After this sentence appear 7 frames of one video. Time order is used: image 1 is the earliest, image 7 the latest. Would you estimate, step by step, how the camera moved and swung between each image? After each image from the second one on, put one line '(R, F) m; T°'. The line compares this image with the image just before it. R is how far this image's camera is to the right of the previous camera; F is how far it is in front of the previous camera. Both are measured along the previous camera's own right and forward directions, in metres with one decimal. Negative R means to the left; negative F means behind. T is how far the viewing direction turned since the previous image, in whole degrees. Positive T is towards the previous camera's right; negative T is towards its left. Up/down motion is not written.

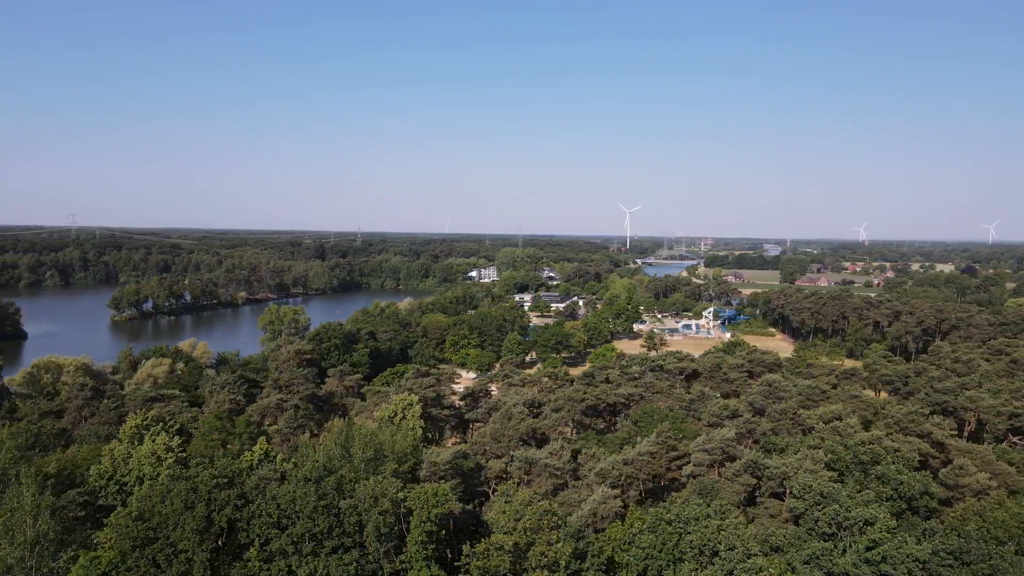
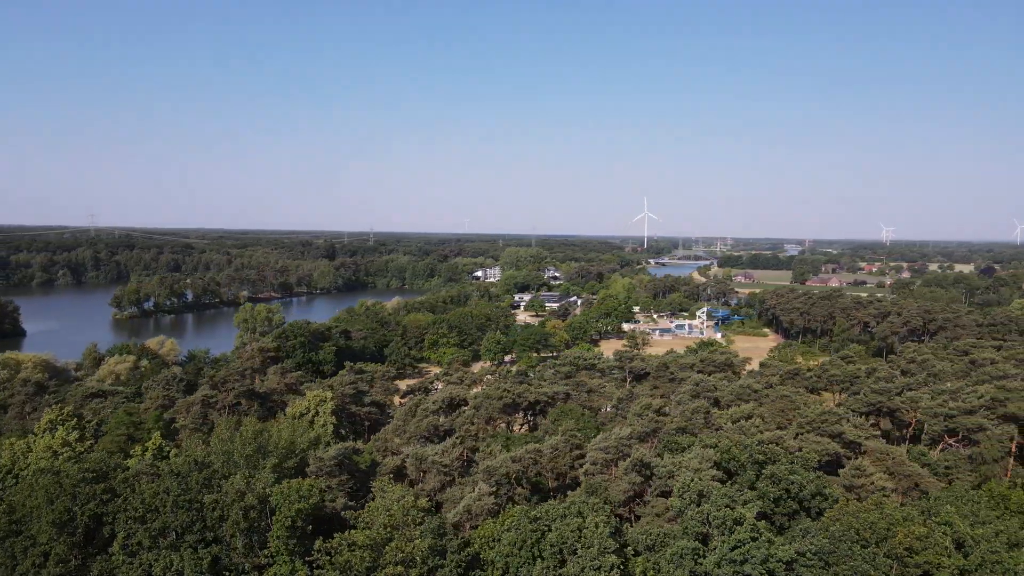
(+2.0, +0.1) m; -1°
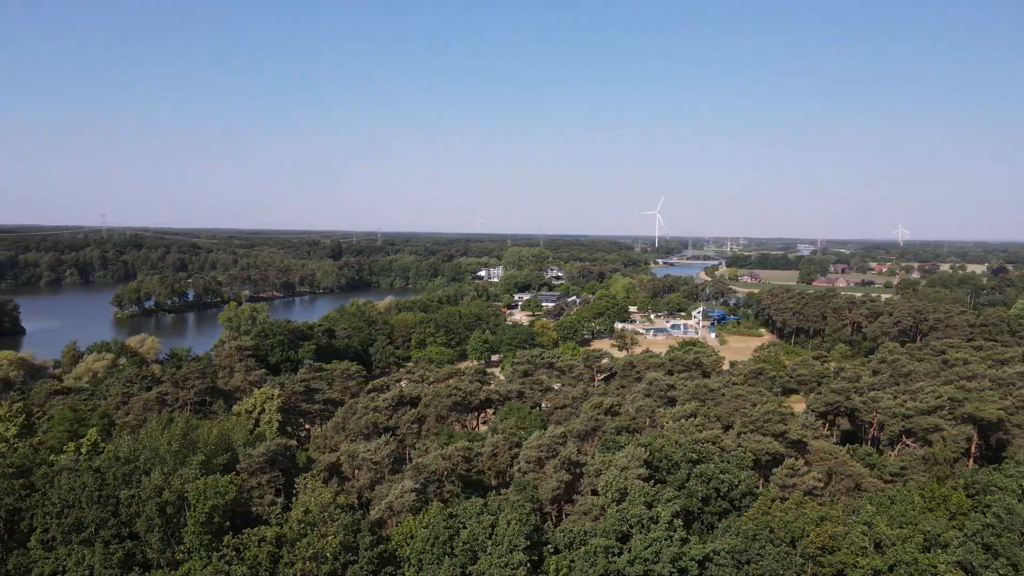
(+1.2, 0.0) m; -1°
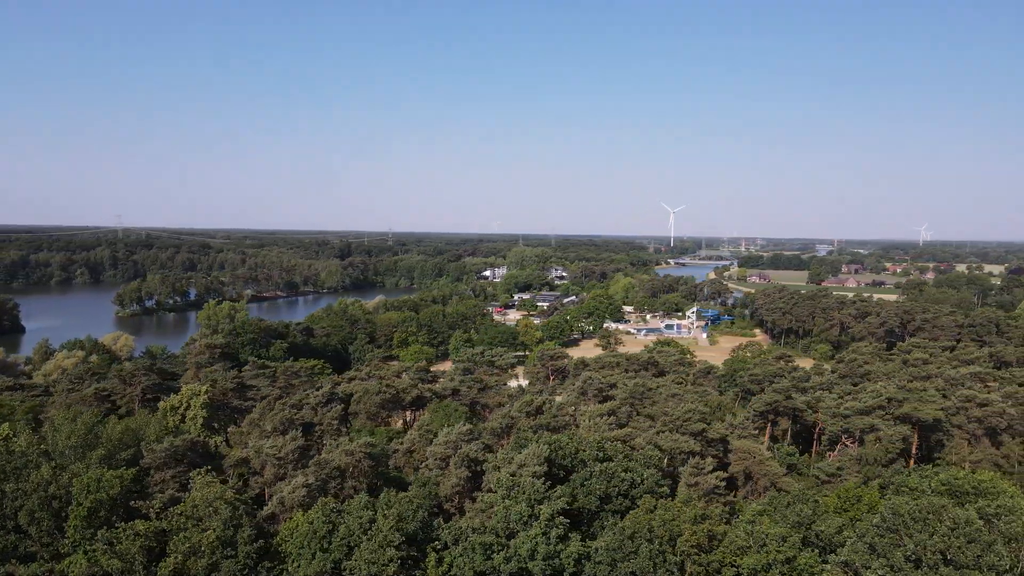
(+1.7, 0.0) m; -1°
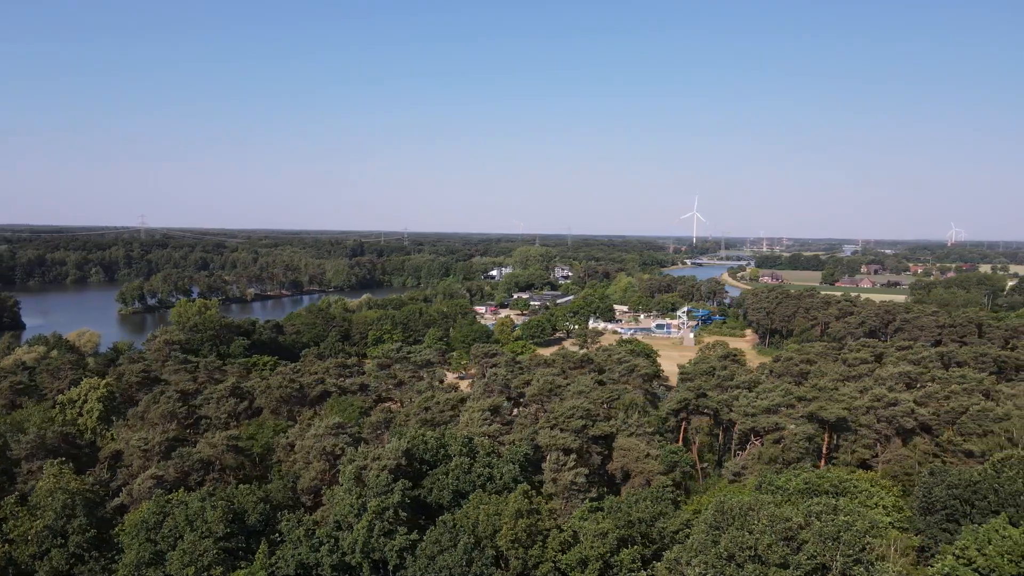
(+2.5, 0.0) m; -1°
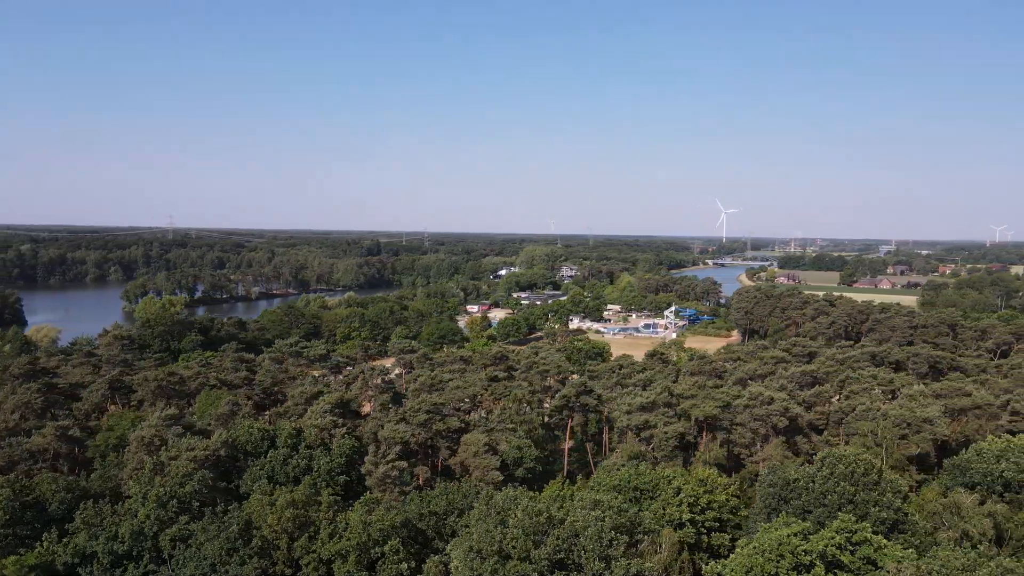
(+3.2, +0.1) m; -1°
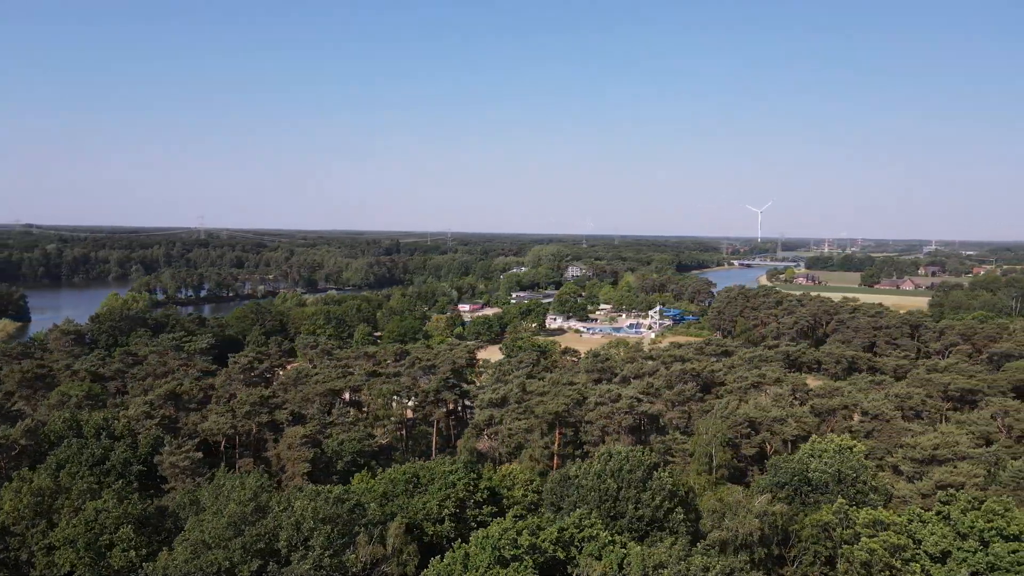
(+3.7, 0.0) m; -2°
